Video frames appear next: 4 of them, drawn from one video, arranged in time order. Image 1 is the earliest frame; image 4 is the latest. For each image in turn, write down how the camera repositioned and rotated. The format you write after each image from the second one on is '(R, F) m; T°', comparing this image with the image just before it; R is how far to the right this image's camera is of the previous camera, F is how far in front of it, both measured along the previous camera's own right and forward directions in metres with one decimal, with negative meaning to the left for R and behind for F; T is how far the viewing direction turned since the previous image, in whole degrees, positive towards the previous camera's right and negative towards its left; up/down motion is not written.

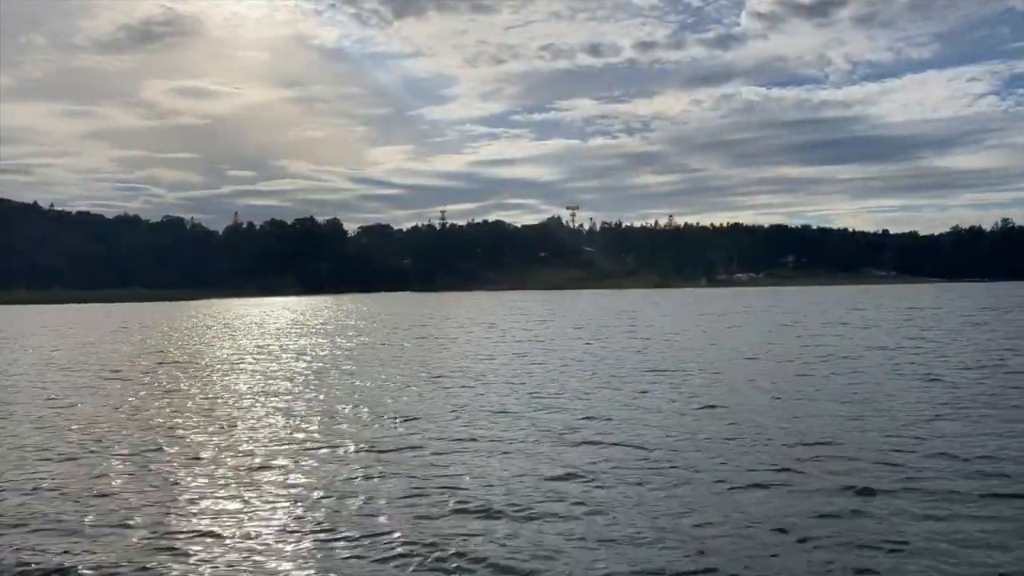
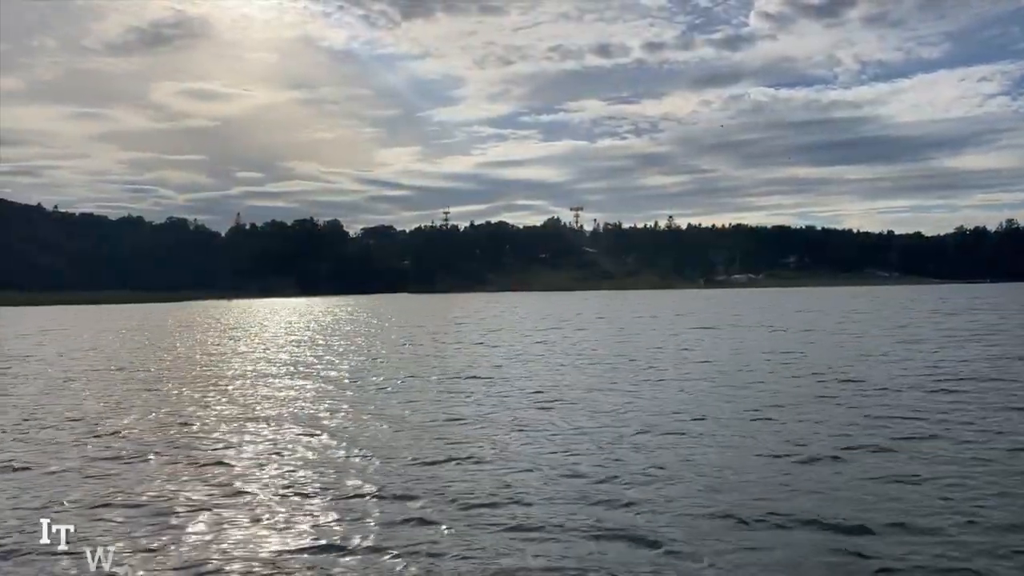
(+1.7, +0.1) m; -1°
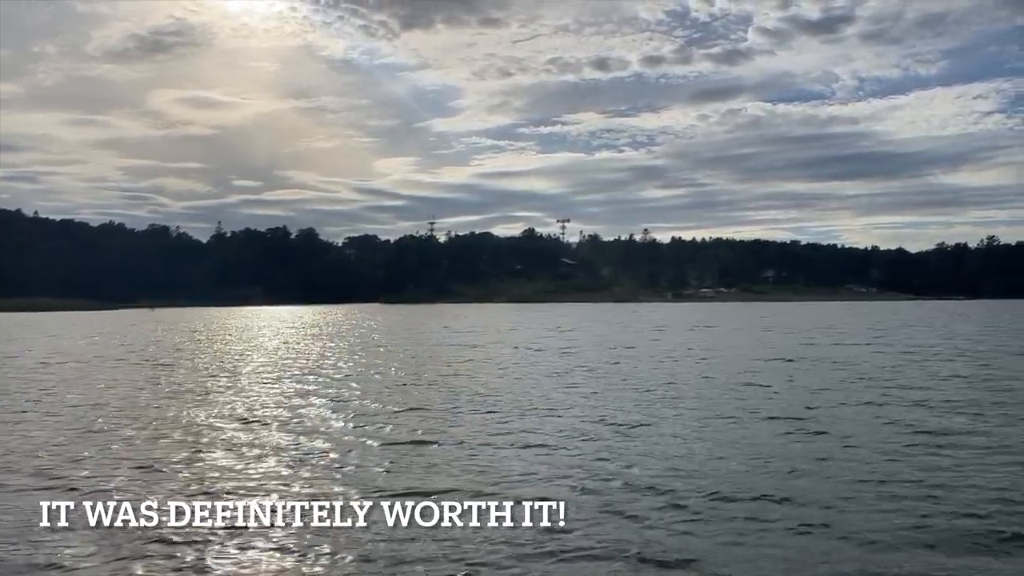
(+4.3, -0.8) m; 0°
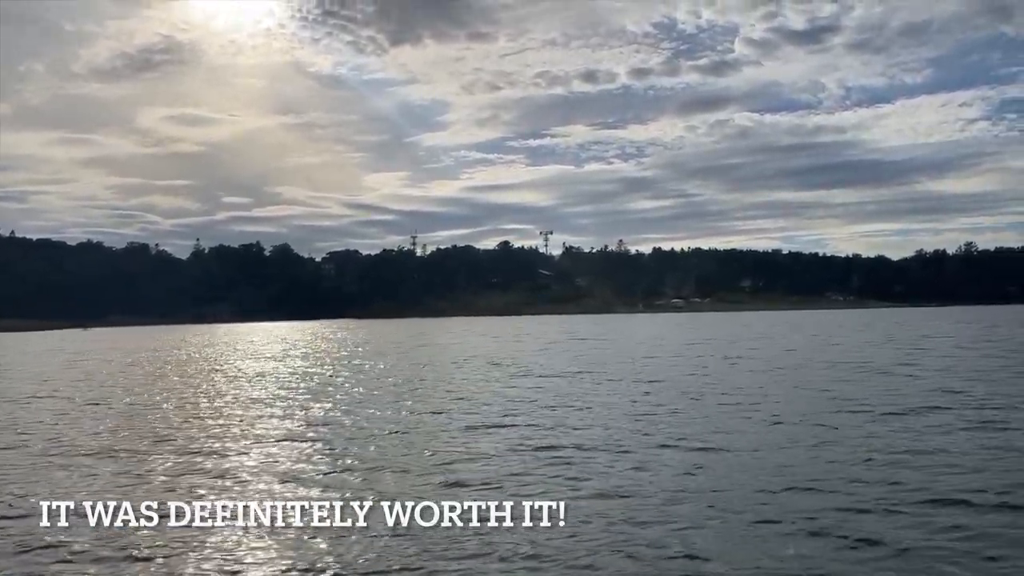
(+3.0, -0.1) m; 0°
